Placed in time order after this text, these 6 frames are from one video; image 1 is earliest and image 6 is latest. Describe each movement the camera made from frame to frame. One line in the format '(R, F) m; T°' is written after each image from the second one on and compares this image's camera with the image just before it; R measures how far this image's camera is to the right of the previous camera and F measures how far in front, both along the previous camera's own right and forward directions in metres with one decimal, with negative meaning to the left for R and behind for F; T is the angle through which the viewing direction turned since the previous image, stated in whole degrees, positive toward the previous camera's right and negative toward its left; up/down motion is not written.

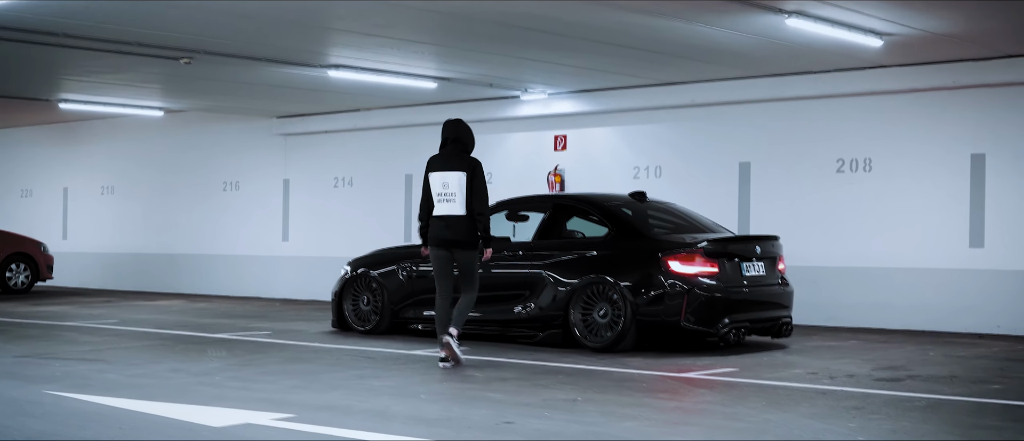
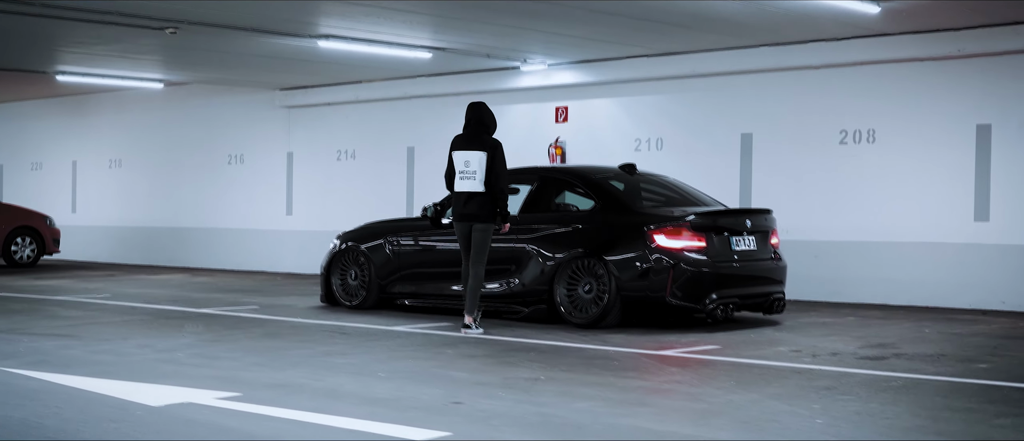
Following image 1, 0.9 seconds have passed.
(+0.4, +0.2) m; -1°
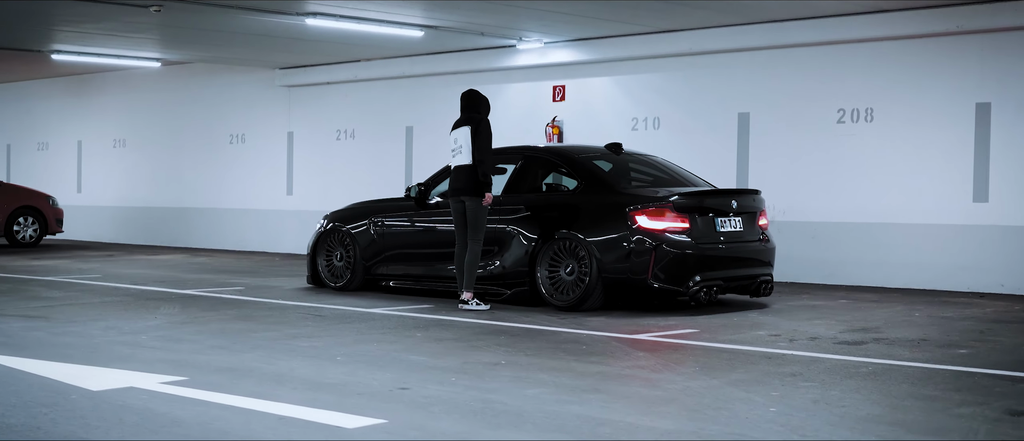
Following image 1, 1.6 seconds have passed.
(+0.3, +0.1) m; -1°
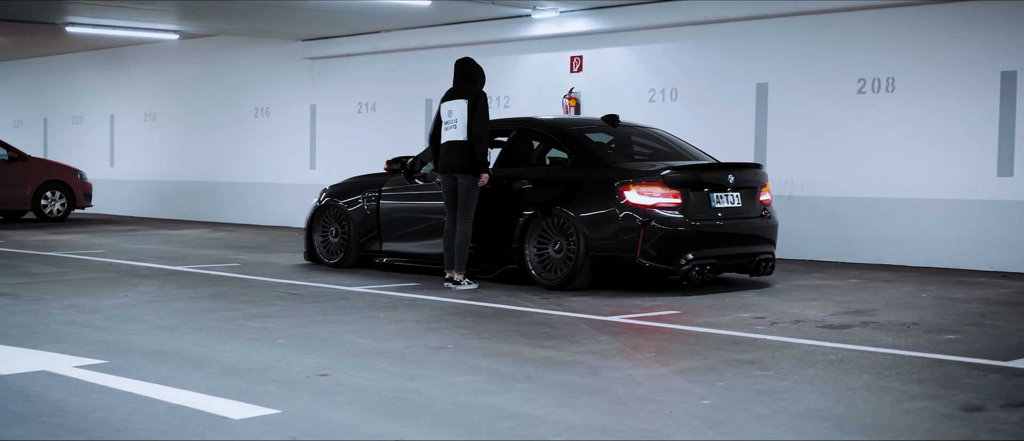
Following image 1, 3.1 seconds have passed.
(+0.6, +0.3) m; -3°
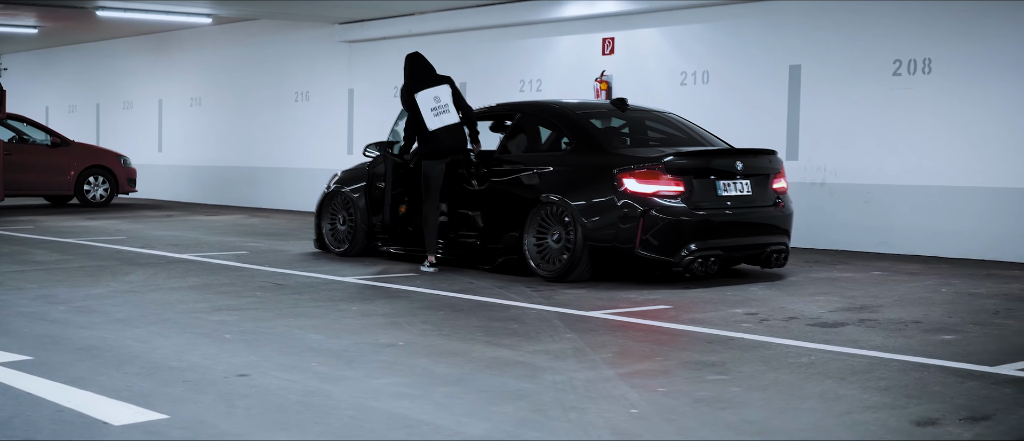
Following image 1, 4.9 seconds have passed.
(+0.6, +0.3) m; -4°
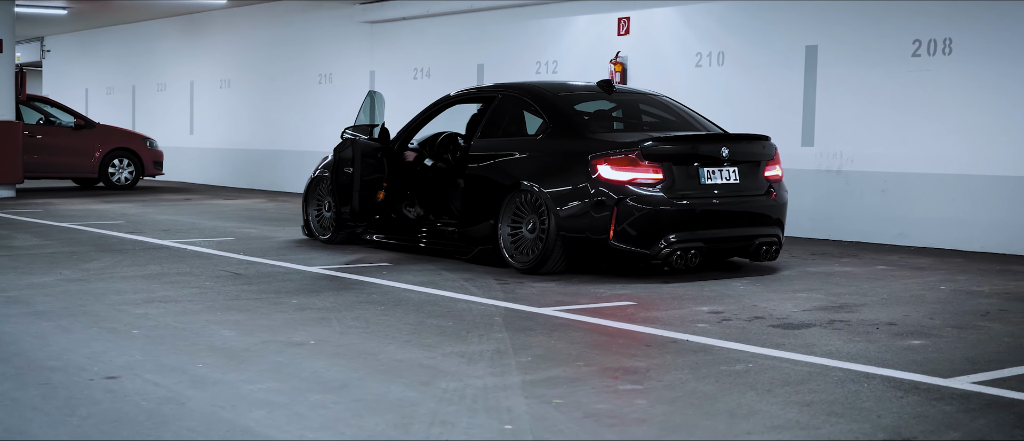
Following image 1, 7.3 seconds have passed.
(+0.7, +0.4) m; -3°
